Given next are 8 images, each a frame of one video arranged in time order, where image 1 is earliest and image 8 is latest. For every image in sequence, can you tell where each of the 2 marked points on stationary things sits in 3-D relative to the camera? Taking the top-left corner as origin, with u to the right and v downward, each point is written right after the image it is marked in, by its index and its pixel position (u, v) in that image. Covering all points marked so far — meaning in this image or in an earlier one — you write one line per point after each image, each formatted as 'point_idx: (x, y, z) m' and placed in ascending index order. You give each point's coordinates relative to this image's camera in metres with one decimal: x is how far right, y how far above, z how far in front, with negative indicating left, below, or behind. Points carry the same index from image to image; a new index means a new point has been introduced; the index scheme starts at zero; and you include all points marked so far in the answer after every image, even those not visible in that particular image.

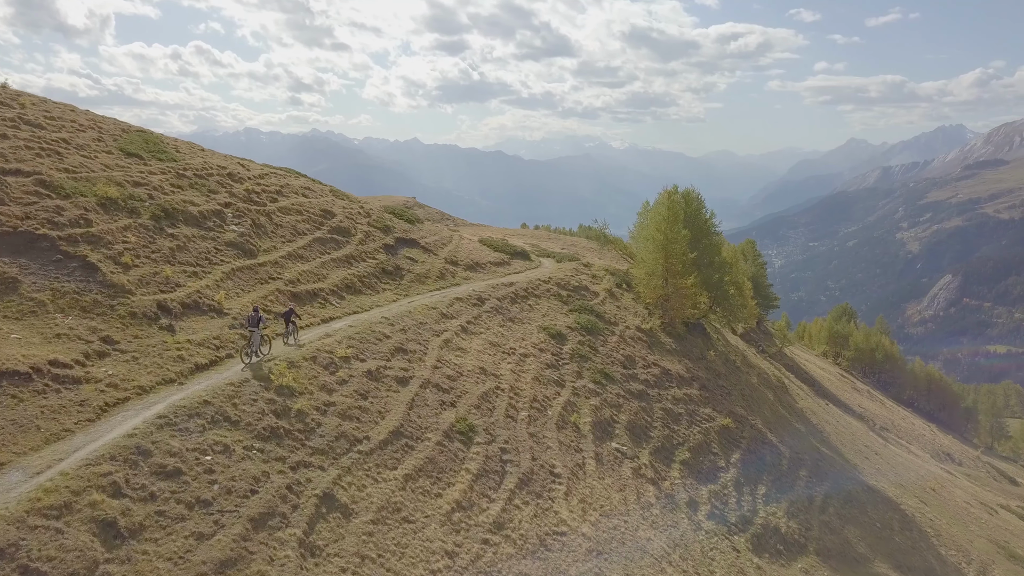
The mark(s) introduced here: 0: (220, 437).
0: (-6.1, -3.1, +17.8) m
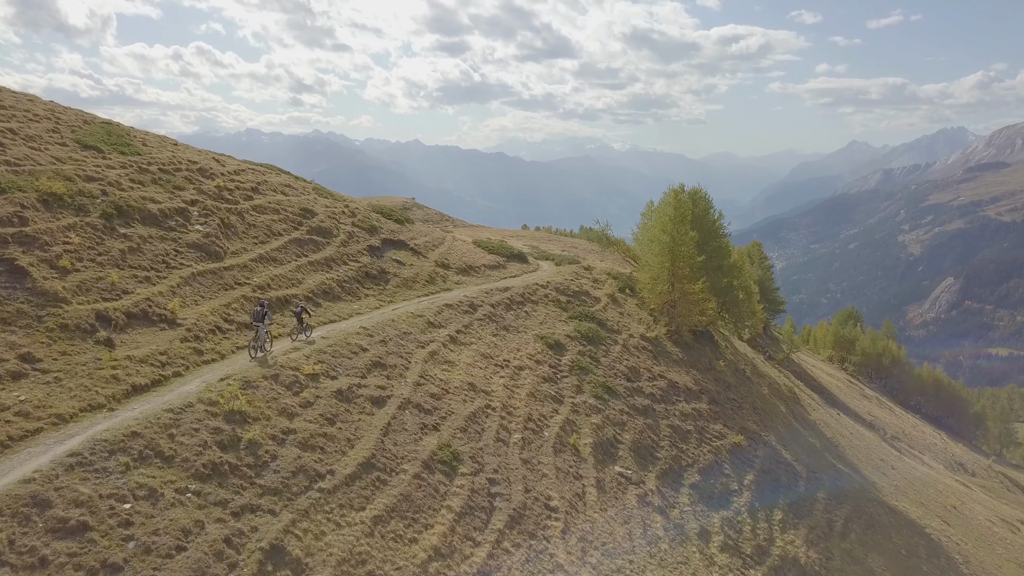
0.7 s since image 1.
0: (-6.3, -3.3, +14.8) m
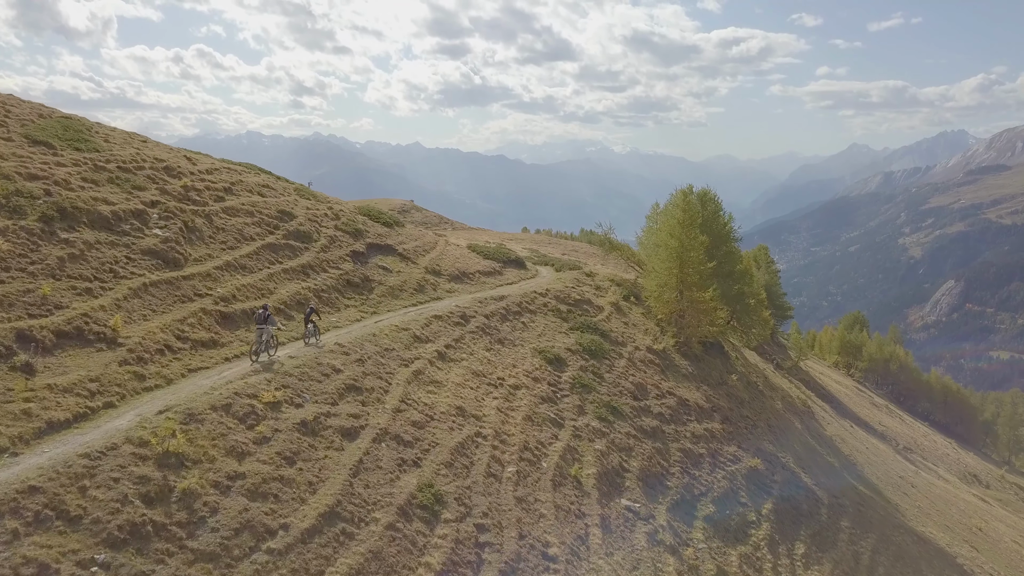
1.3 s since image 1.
0: (-6.5, -3.6, +11.8) m
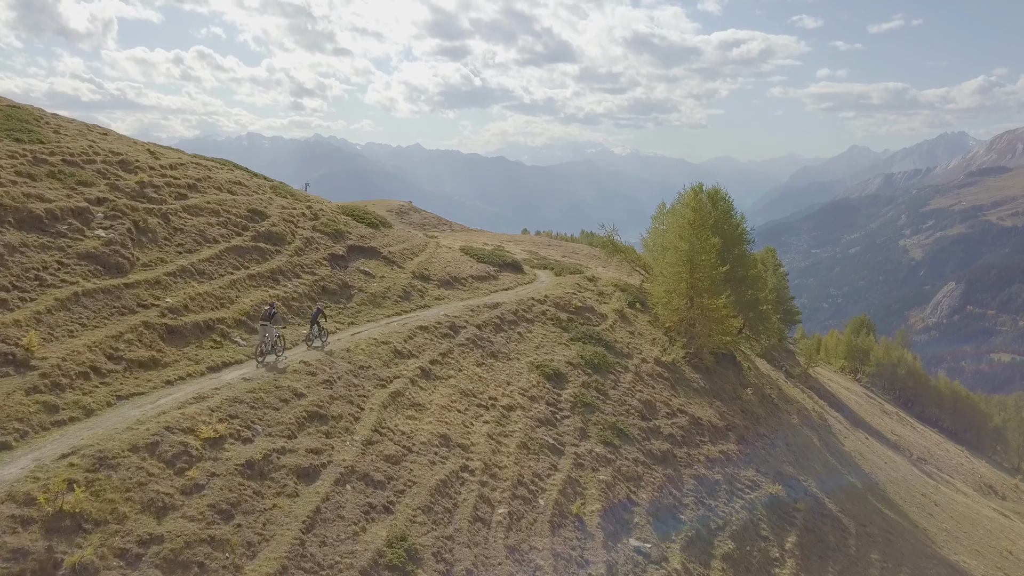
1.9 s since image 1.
0: (-6.7, -3.8, +8.5) m
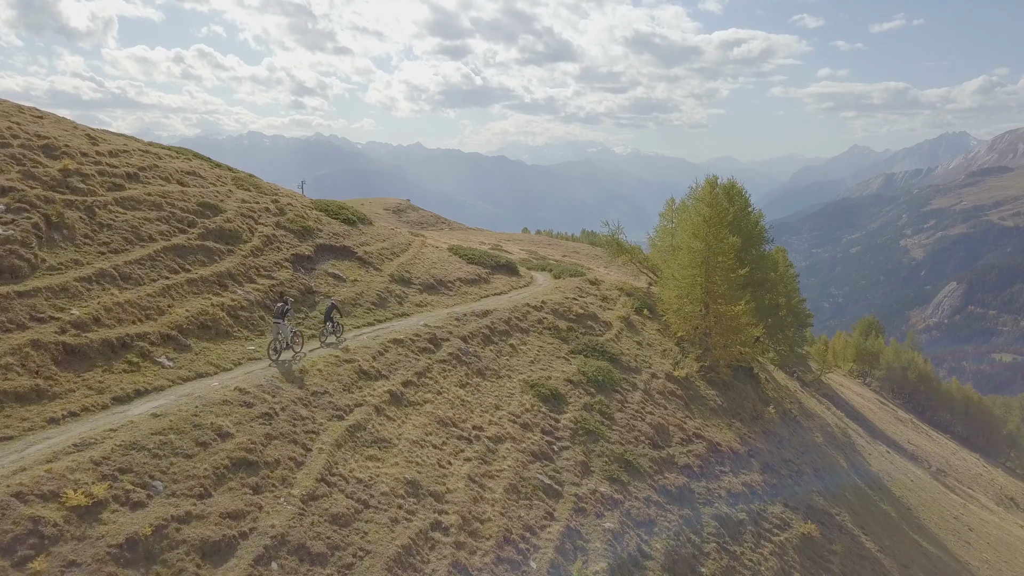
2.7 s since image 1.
0: (-7.0, -4.0, +4.4) m
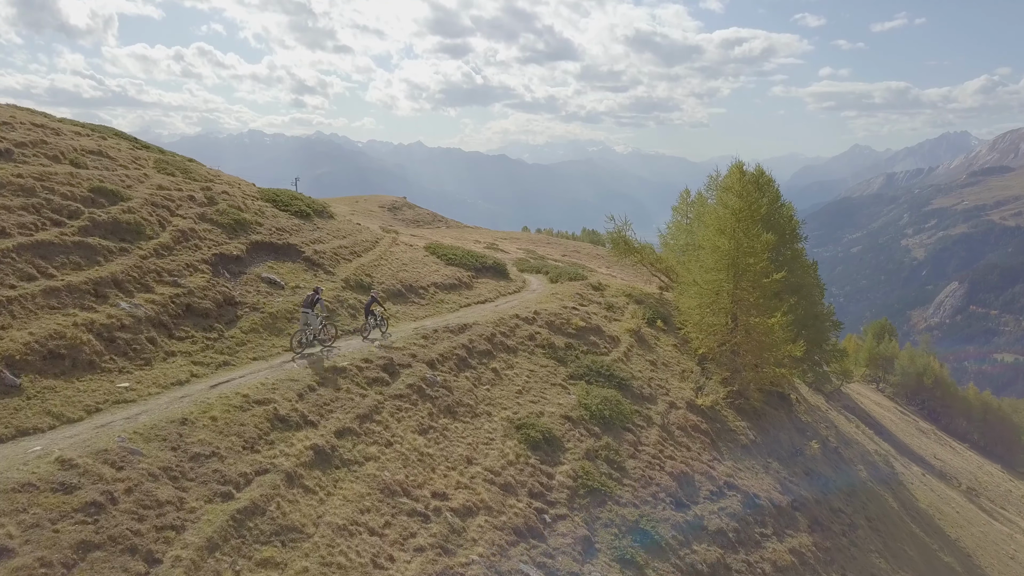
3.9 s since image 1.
0: (-7.5, -4.3, -1.5) m
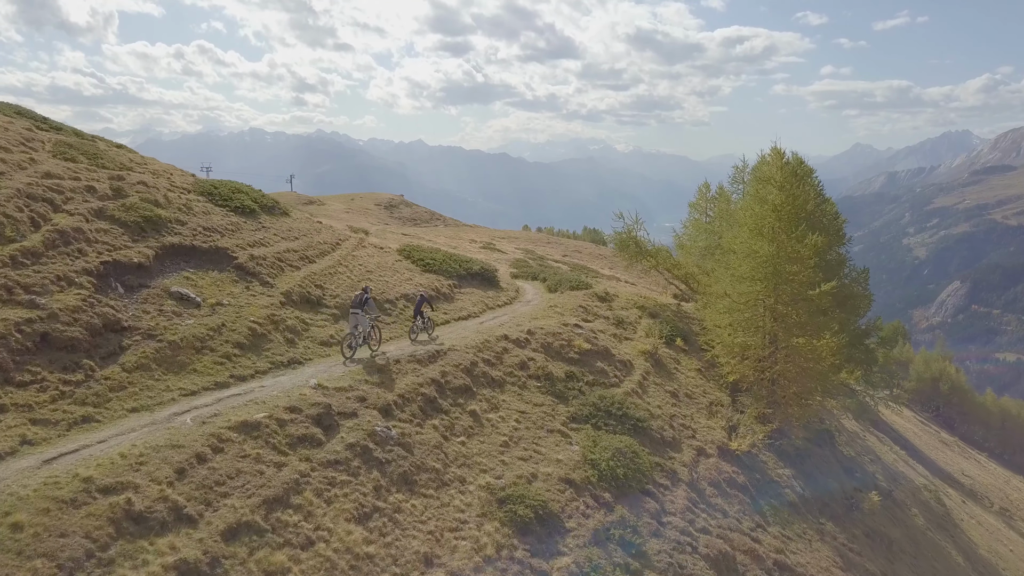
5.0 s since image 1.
0: (-7.8, -4.7, -6.7) m
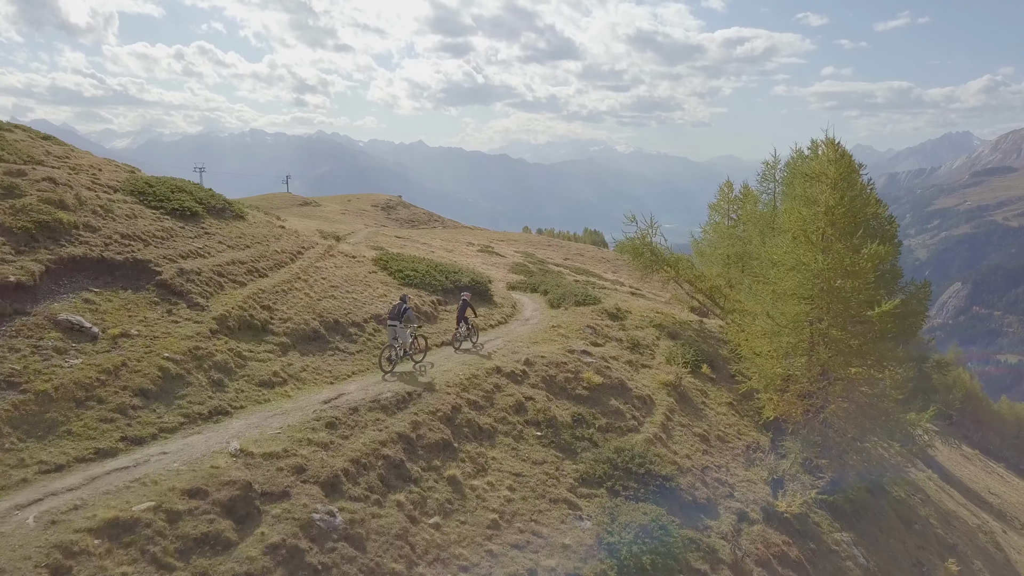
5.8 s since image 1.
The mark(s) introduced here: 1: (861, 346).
0: (-8.0, -5.0, -10.7) m
1: (+7.2, -1.2, +17.5) m
